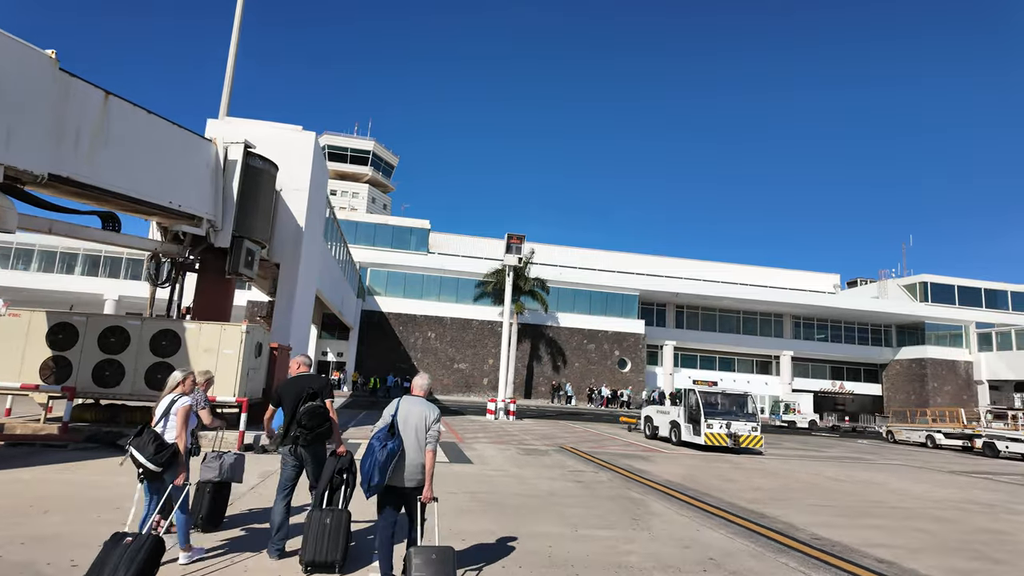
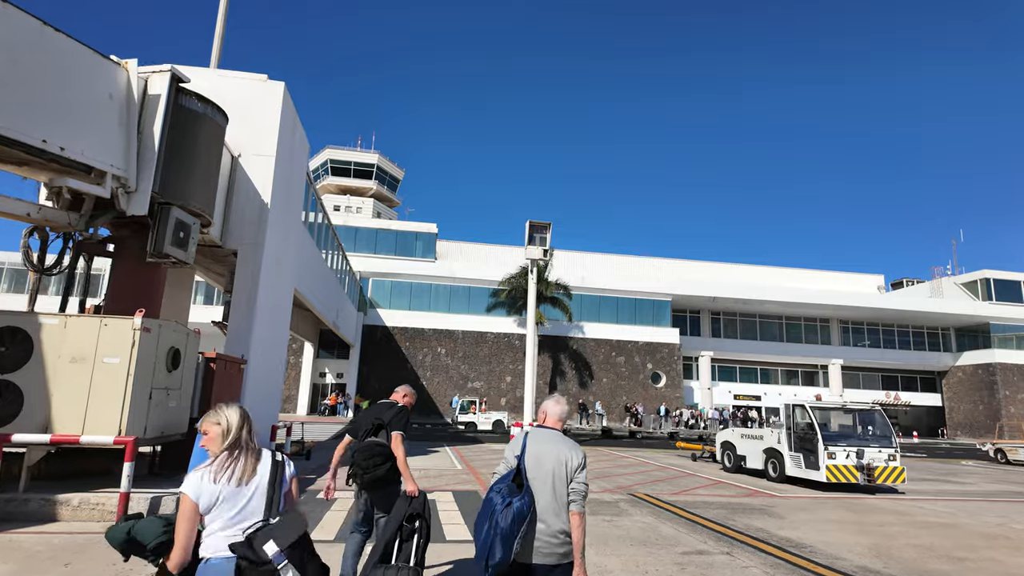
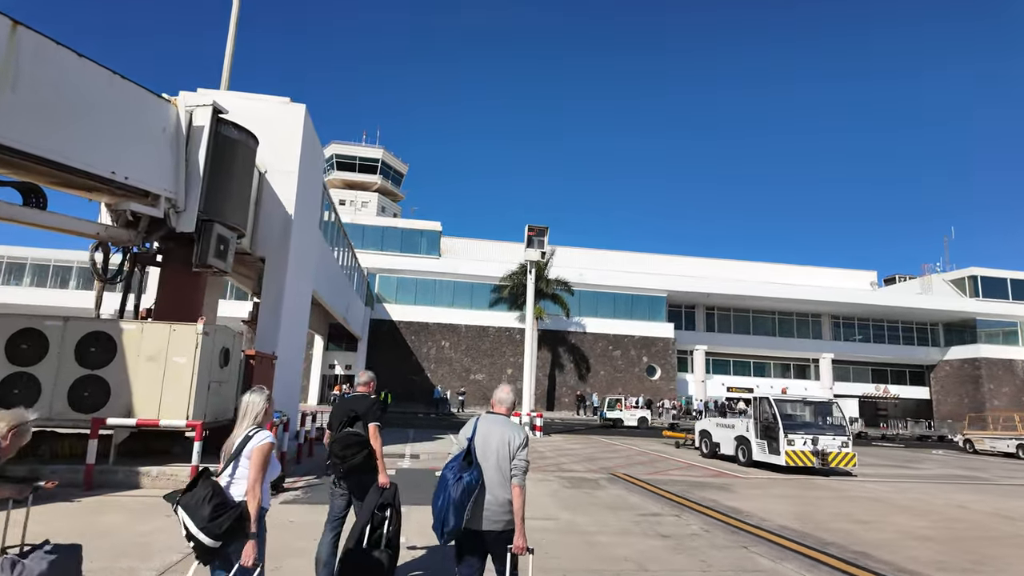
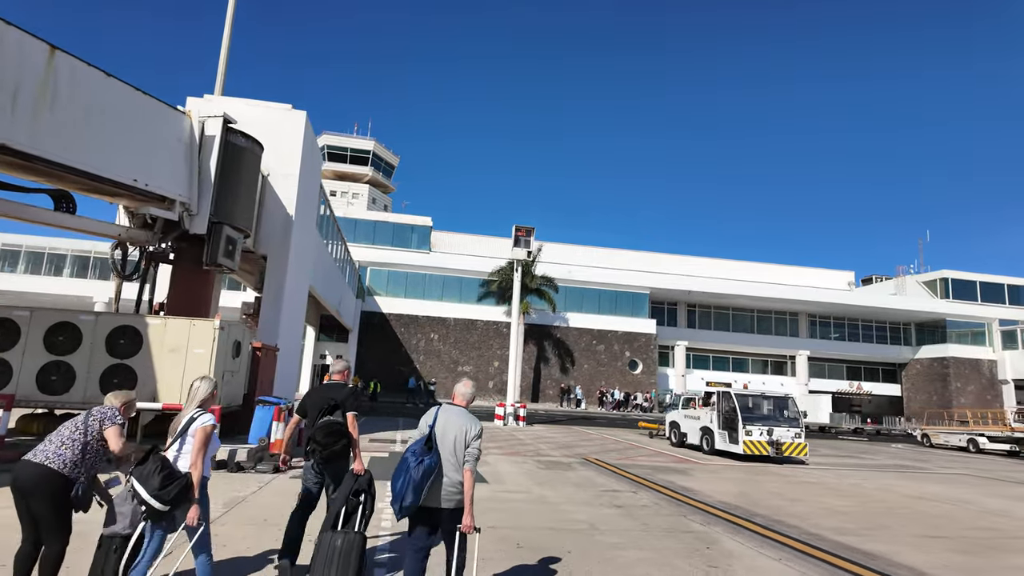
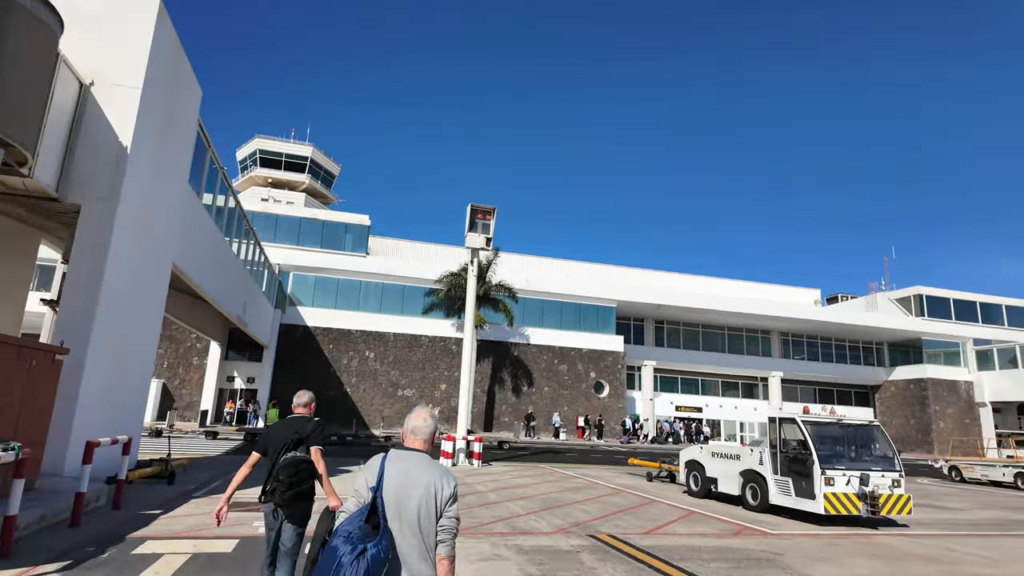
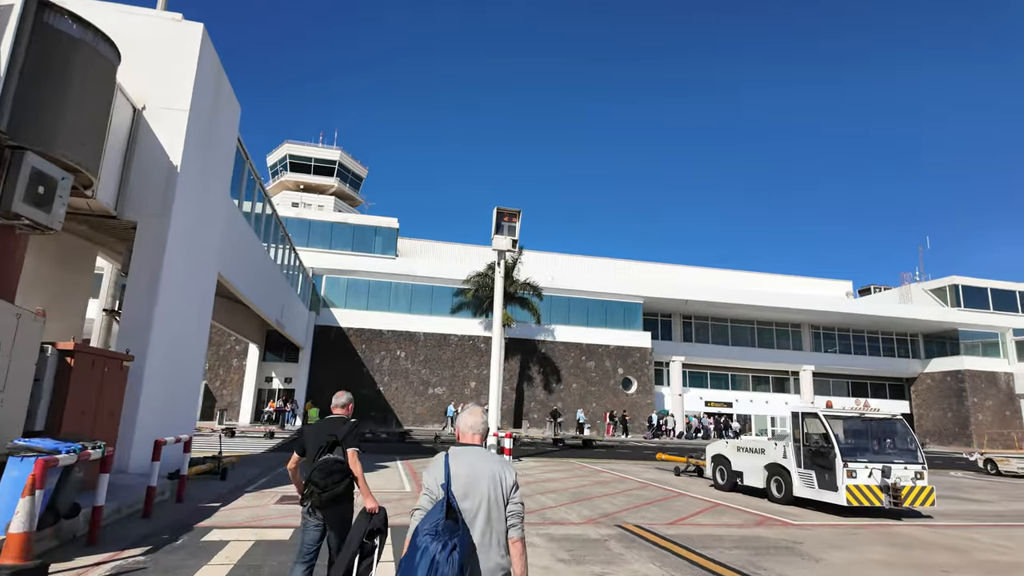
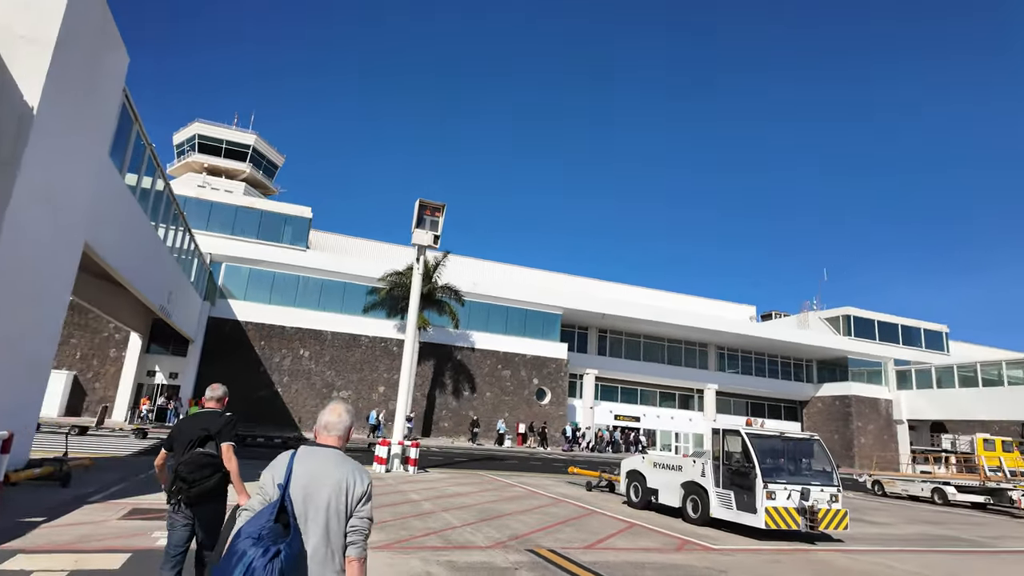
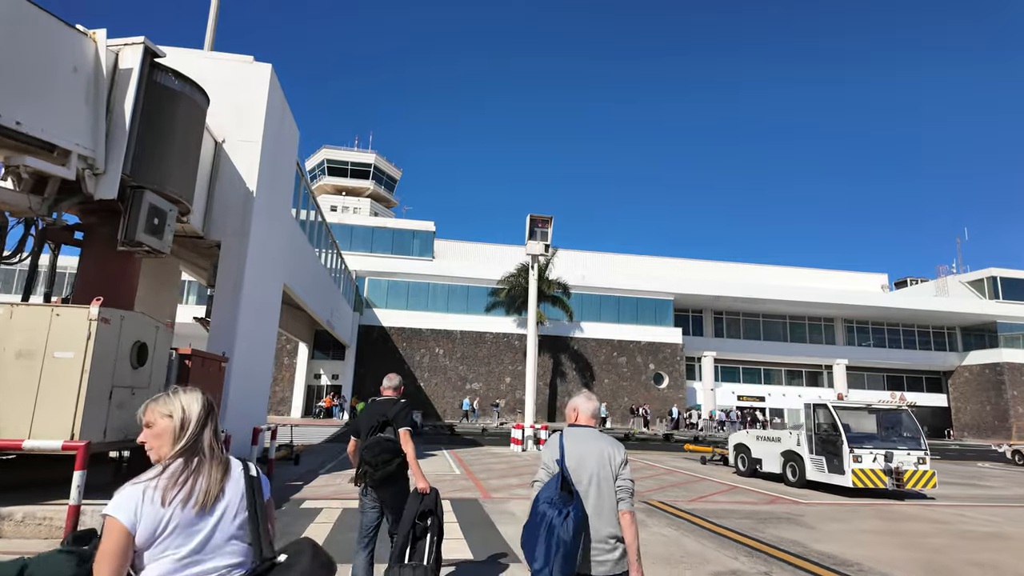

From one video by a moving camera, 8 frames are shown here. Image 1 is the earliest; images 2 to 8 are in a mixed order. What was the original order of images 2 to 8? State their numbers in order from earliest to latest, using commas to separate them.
4, 3, 2, 8, 6, 5, 7
